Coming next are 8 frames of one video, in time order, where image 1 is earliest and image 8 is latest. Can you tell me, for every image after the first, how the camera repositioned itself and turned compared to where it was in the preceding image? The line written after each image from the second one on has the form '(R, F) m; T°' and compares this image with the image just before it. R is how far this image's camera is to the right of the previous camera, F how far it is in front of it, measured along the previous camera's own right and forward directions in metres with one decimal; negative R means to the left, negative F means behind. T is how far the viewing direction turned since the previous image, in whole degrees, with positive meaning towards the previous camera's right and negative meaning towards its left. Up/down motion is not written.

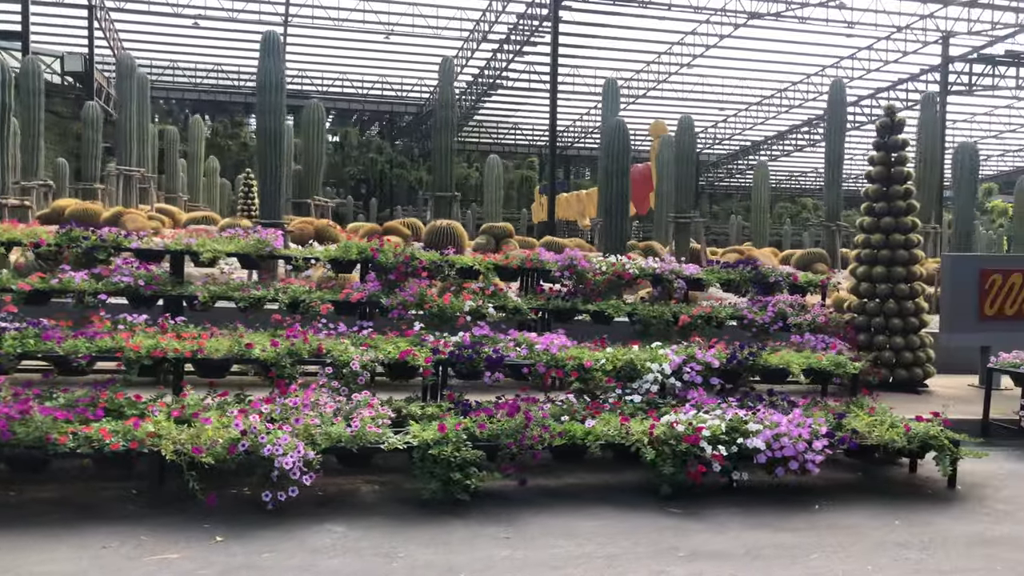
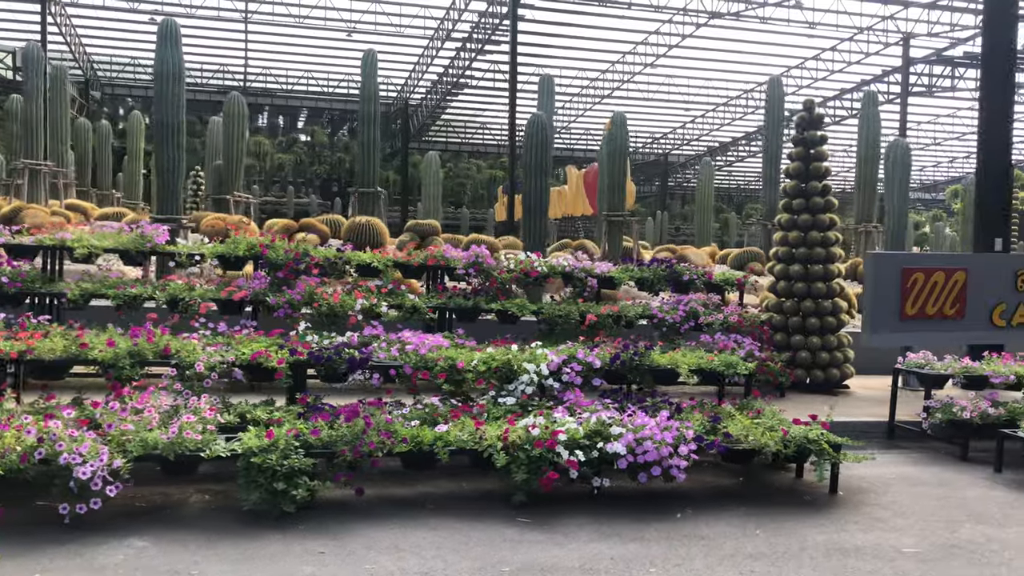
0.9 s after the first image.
(+0.7, +0.2) m; +1°
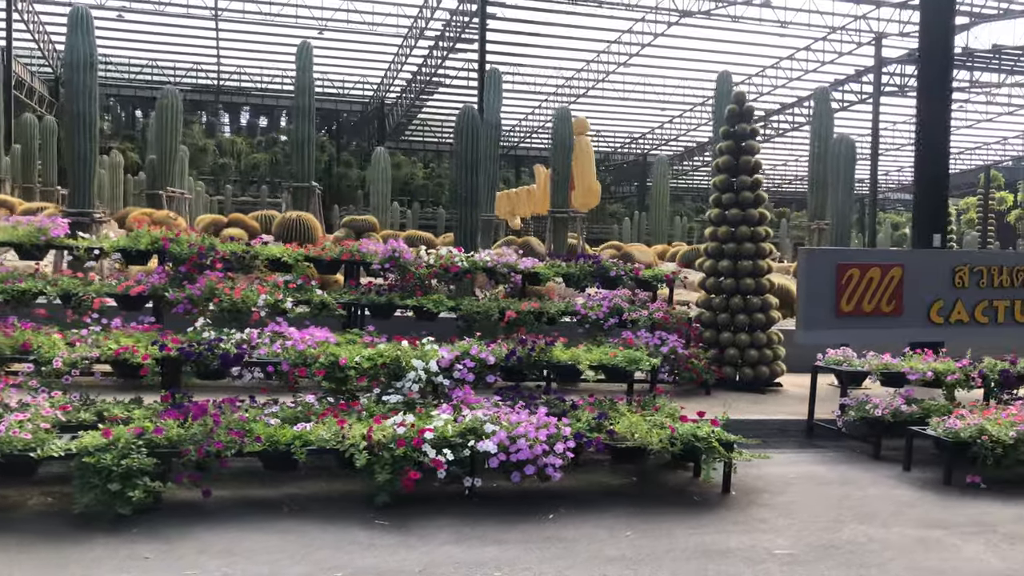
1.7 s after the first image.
(+0.6, +0.2) m; +1°
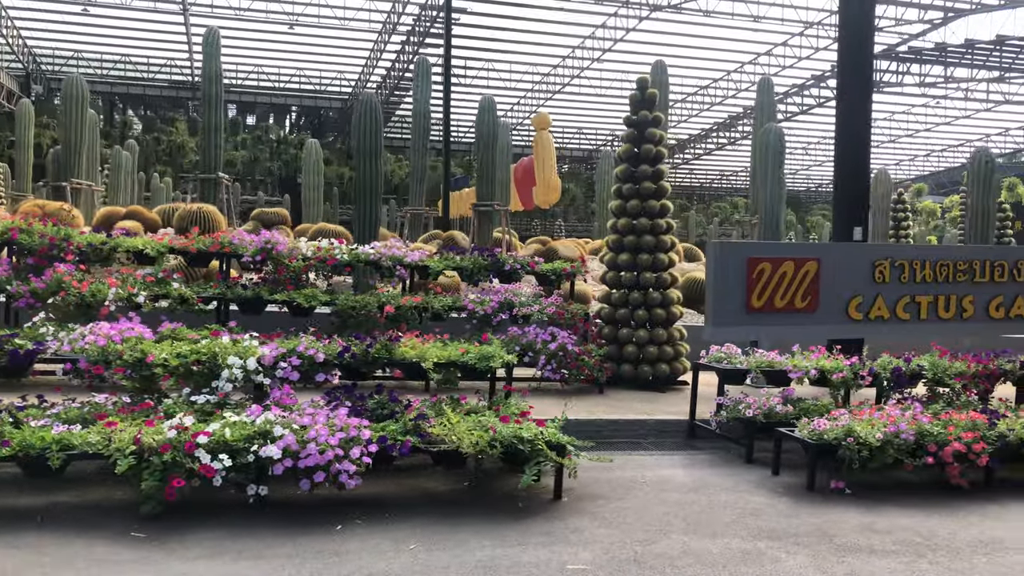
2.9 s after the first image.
(+0.9, +0.3) m; 0°
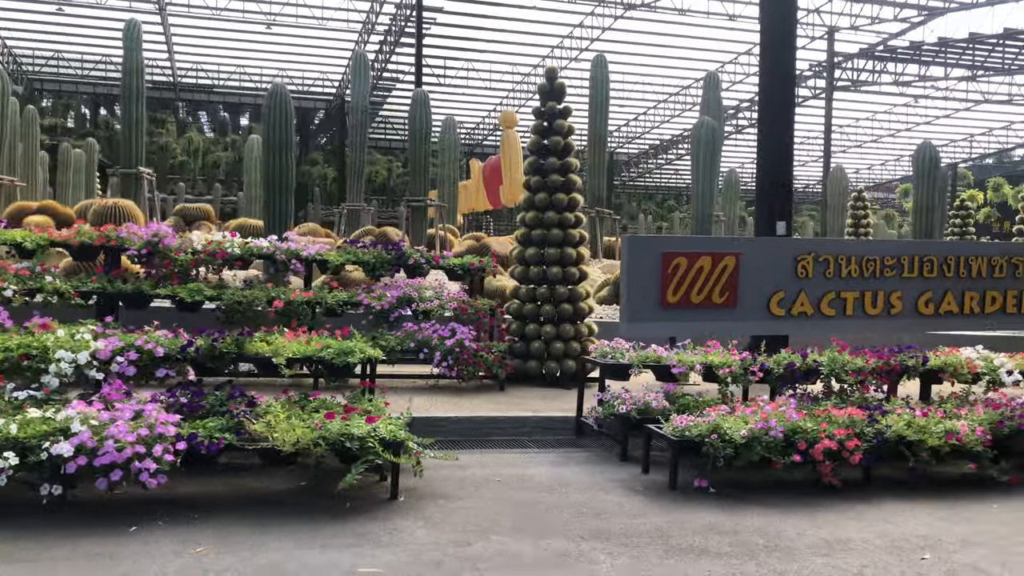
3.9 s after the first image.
(+0.8, +0.2) m; 0°
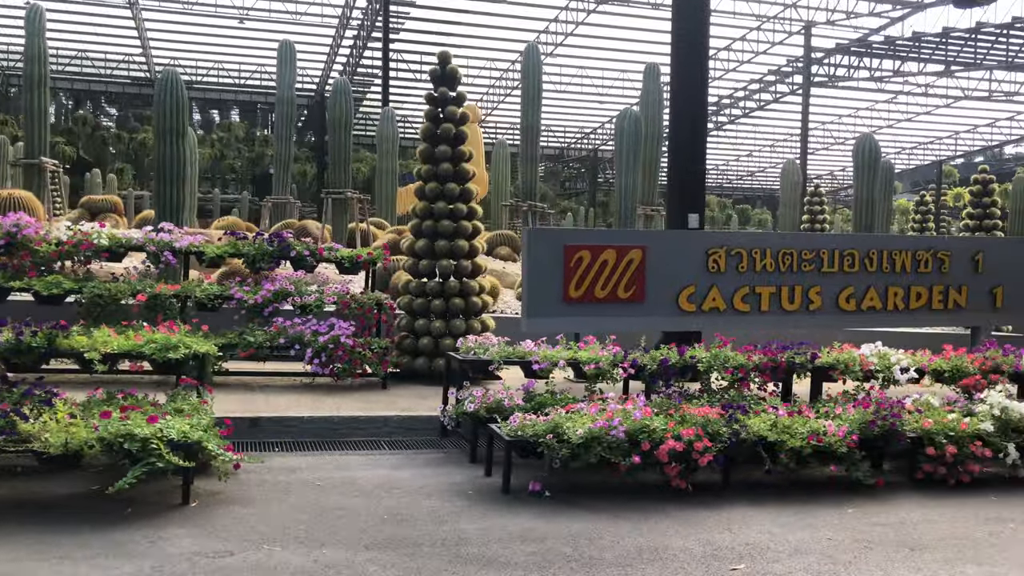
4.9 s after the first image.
(+0.9, +0.3) m; 0°
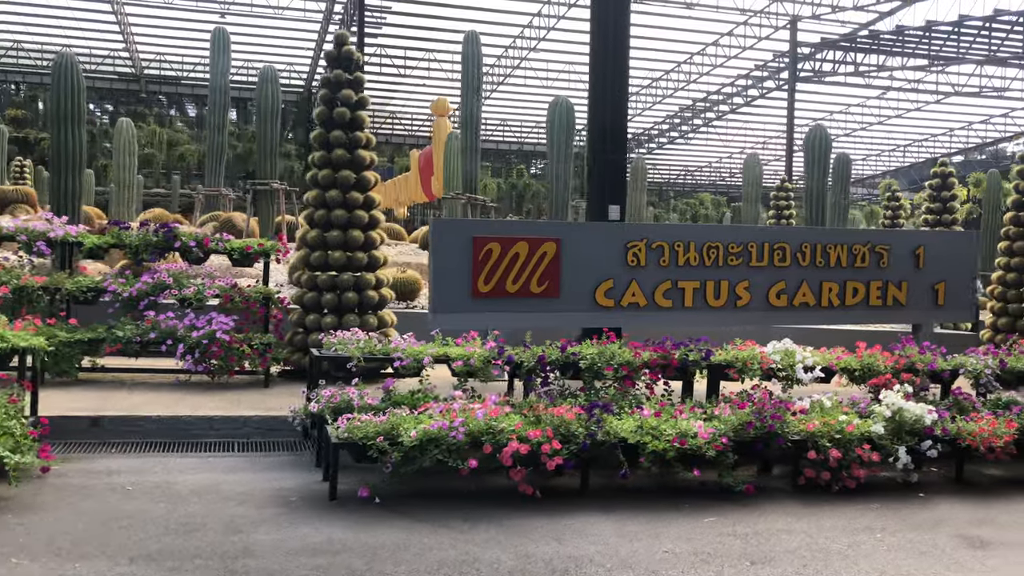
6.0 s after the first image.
(+0.8, +0.3) m; 0°
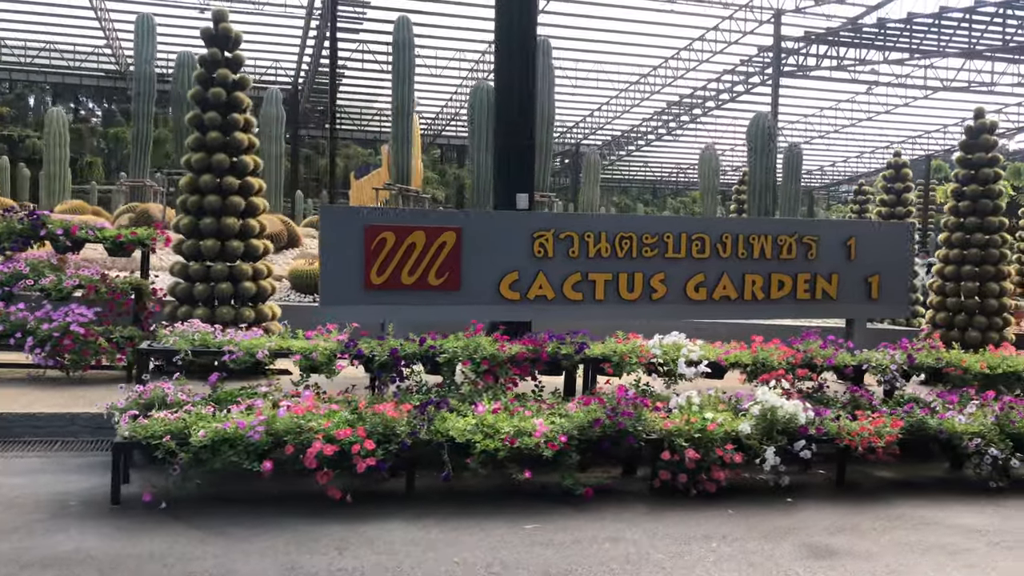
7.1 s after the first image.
(+0.9, +0.4) m; 0°
